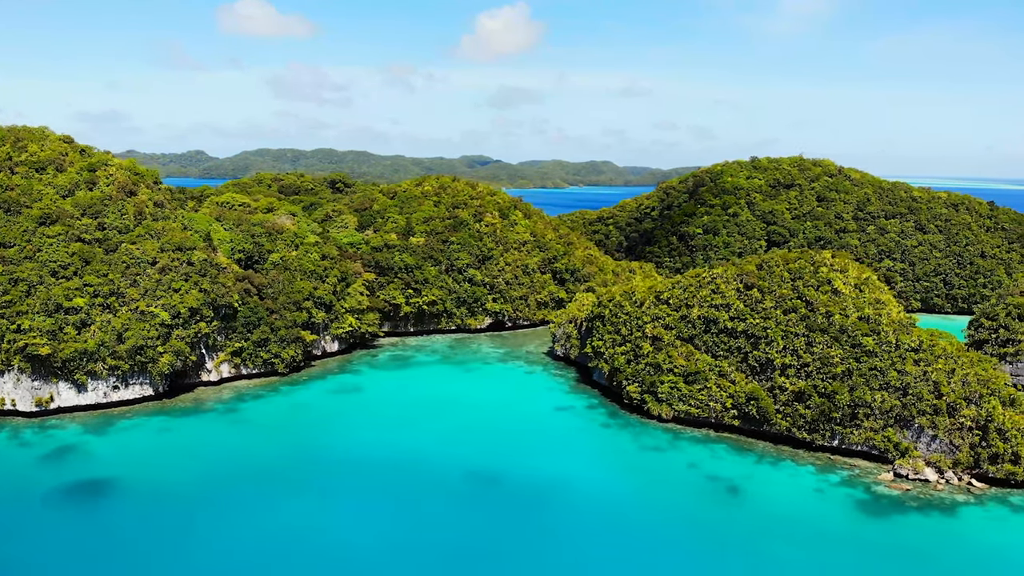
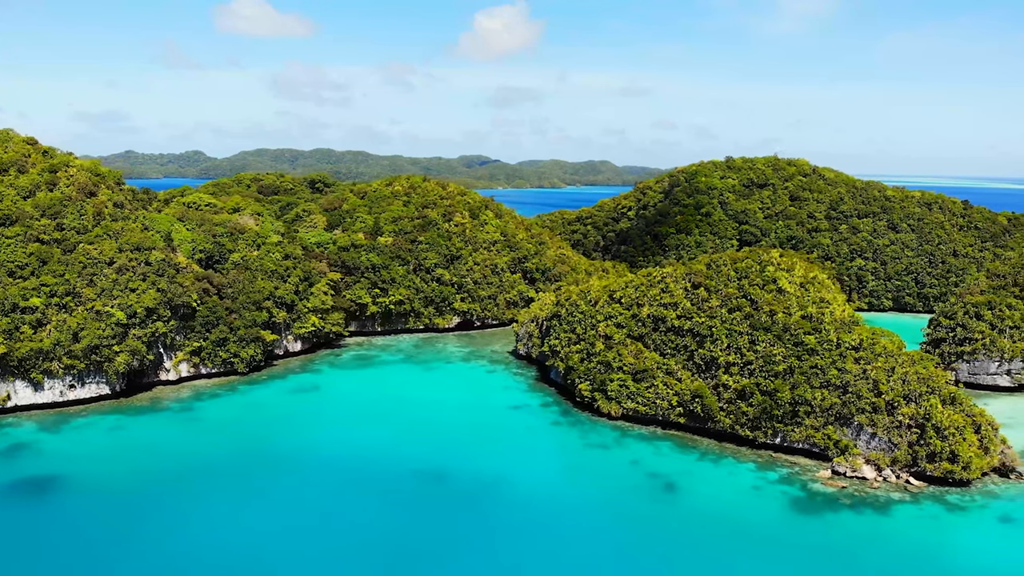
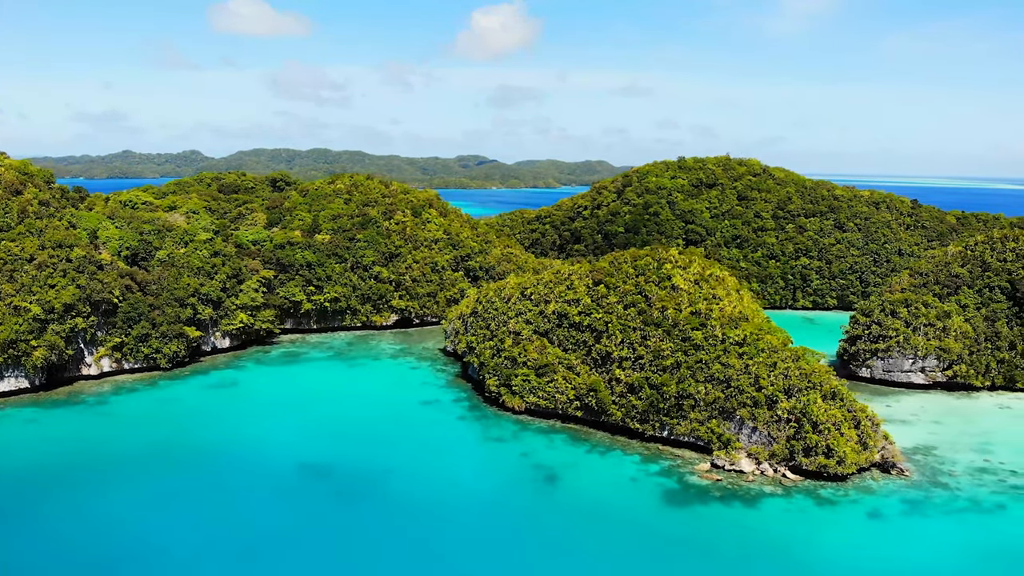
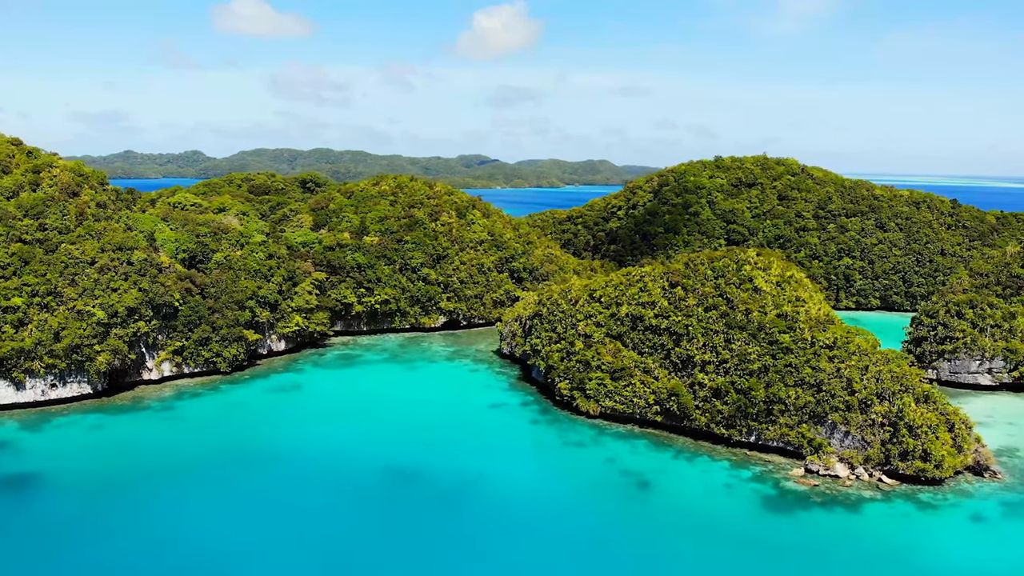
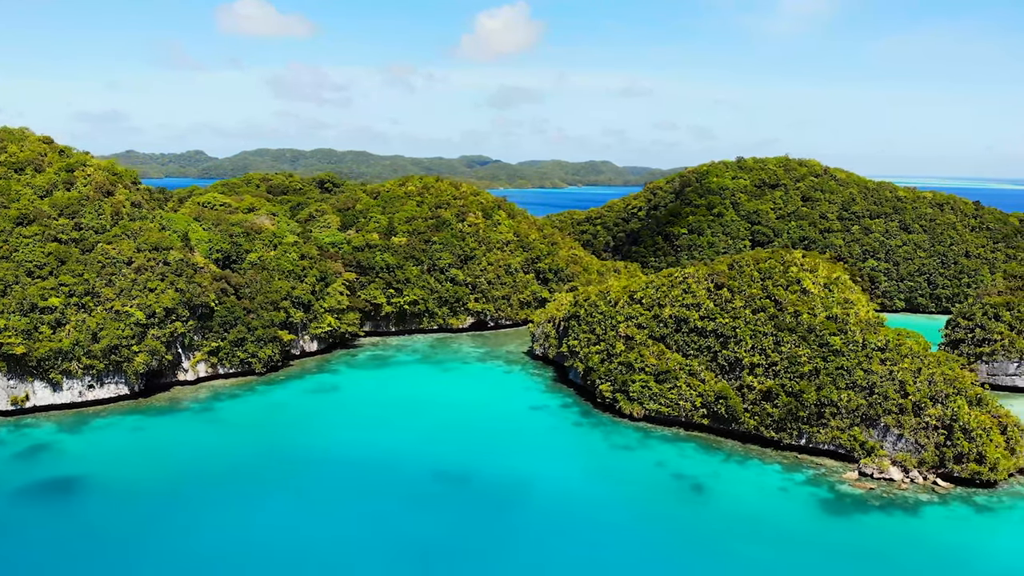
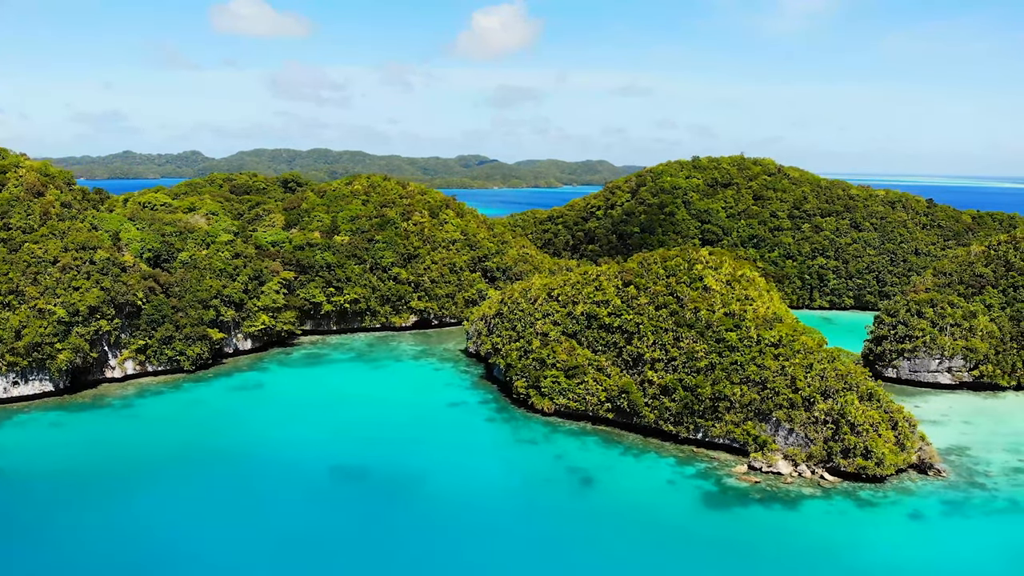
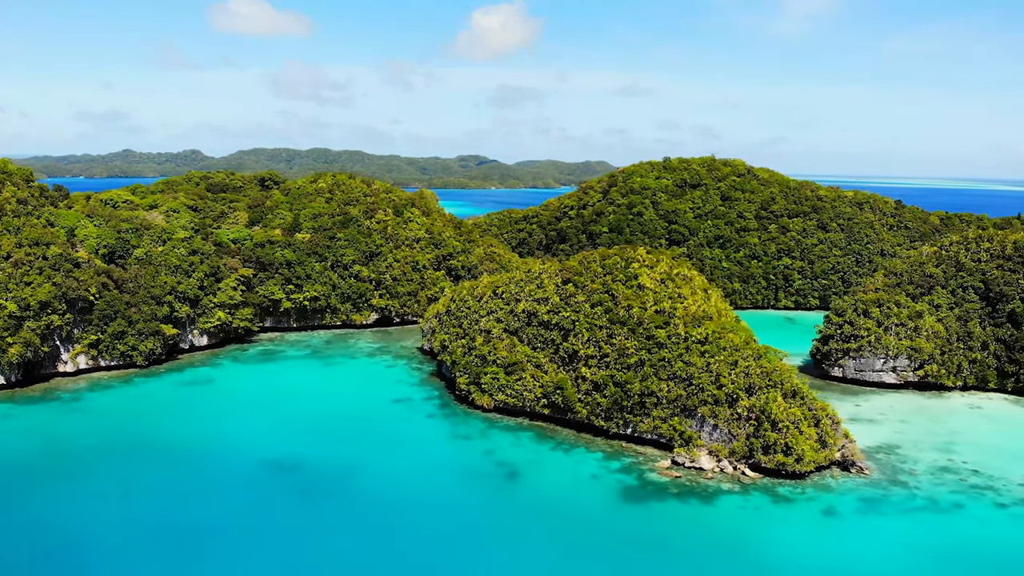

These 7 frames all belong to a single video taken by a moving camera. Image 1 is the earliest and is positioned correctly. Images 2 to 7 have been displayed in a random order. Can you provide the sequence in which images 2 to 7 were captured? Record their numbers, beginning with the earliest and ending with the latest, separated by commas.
5, 2, 4, 6, 3, 7
